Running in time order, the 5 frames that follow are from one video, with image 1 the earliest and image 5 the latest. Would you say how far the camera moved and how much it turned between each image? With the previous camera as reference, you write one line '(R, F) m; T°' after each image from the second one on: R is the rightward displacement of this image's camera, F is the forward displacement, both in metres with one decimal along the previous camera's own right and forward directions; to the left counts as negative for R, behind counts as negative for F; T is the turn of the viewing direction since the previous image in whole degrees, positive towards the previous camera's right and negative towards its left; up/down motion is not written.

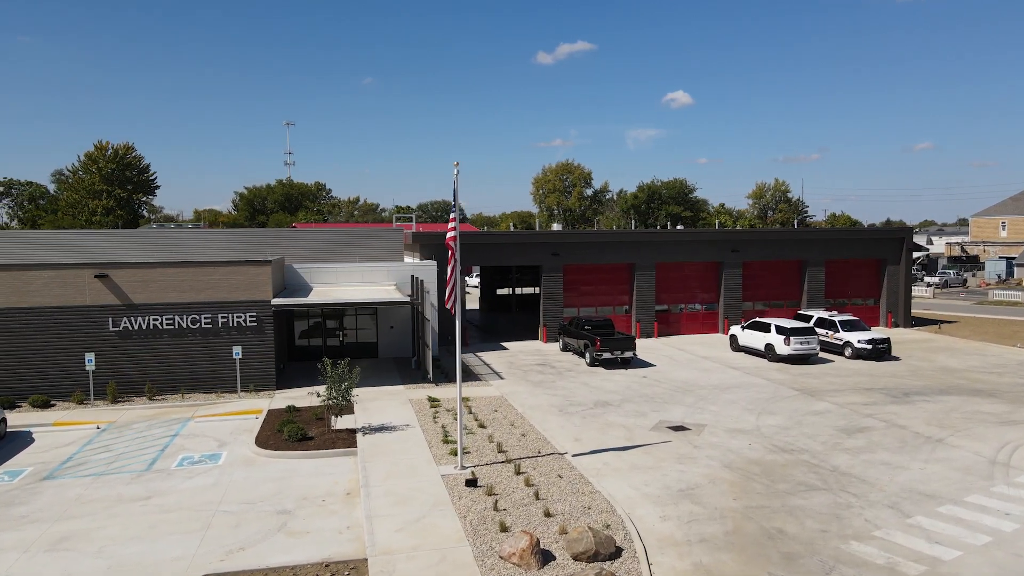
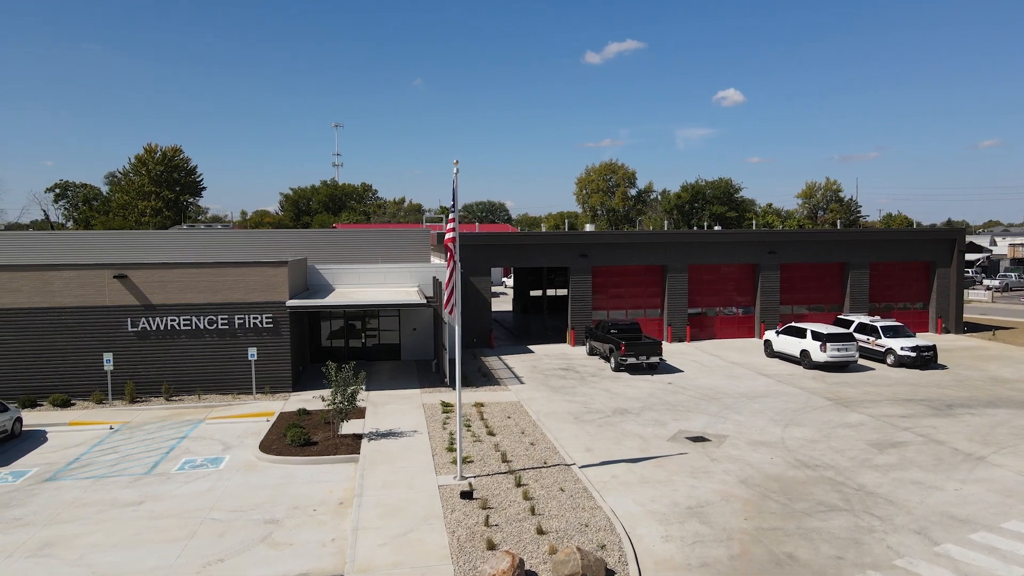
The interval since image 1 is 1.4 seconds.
(+0.8, +0.6) m; -4°
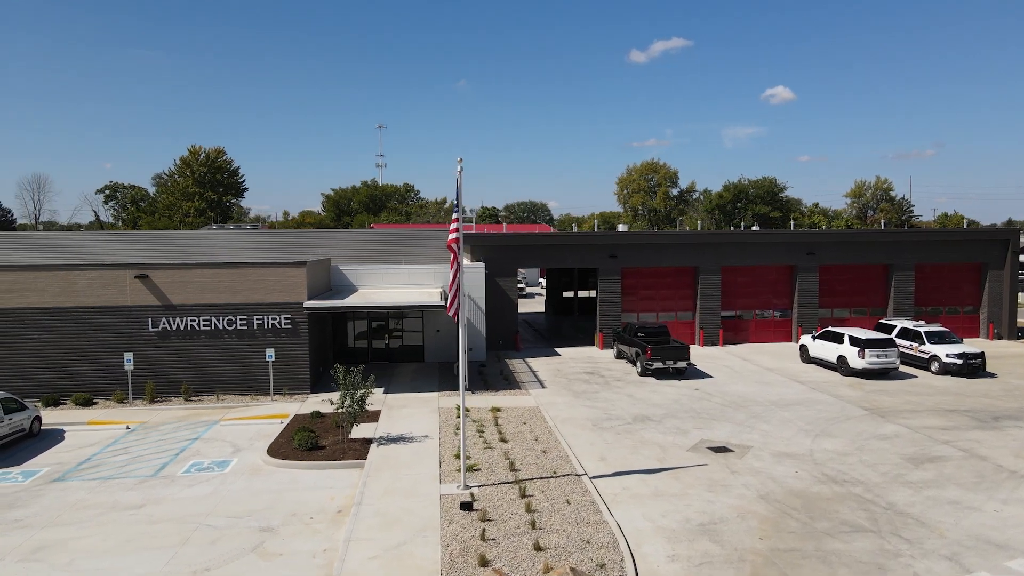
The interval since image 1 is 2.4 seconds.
(+0.6, +0.5) m; -3°
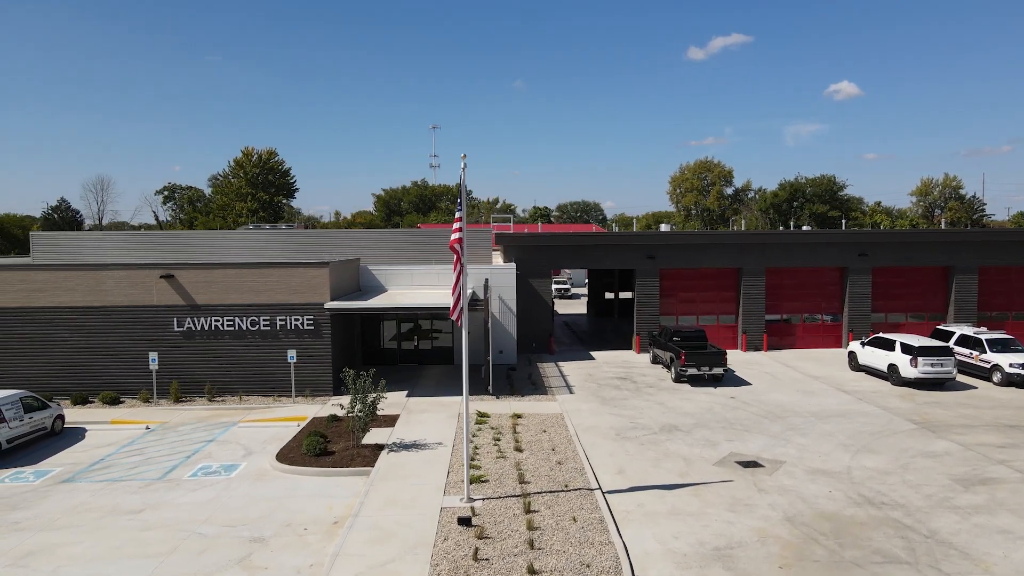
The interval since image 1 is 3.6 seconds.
(+0.8, +0.7) m; -4°
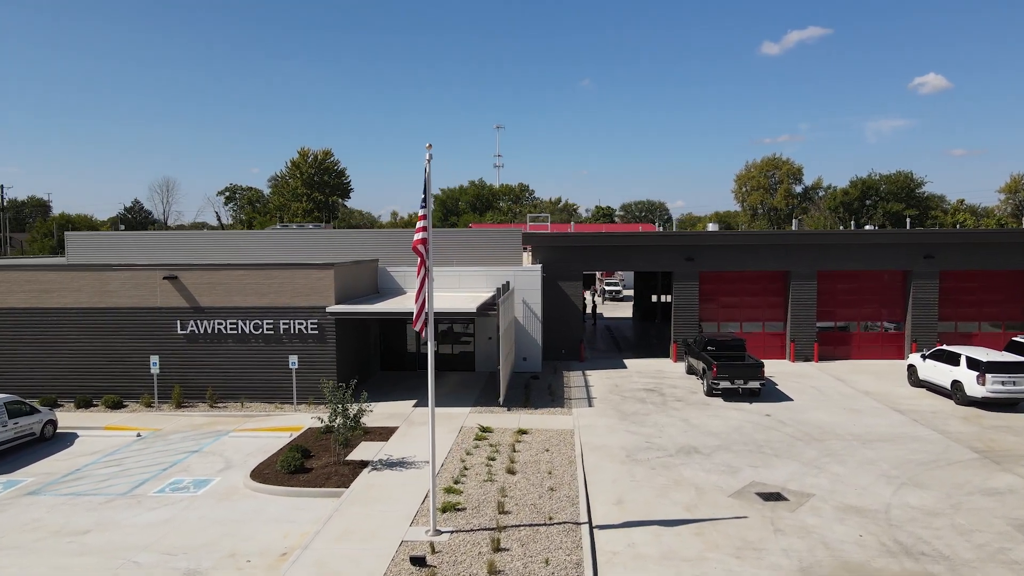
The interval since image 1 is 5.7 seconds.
(+1.3, +1.4) m; -5°
